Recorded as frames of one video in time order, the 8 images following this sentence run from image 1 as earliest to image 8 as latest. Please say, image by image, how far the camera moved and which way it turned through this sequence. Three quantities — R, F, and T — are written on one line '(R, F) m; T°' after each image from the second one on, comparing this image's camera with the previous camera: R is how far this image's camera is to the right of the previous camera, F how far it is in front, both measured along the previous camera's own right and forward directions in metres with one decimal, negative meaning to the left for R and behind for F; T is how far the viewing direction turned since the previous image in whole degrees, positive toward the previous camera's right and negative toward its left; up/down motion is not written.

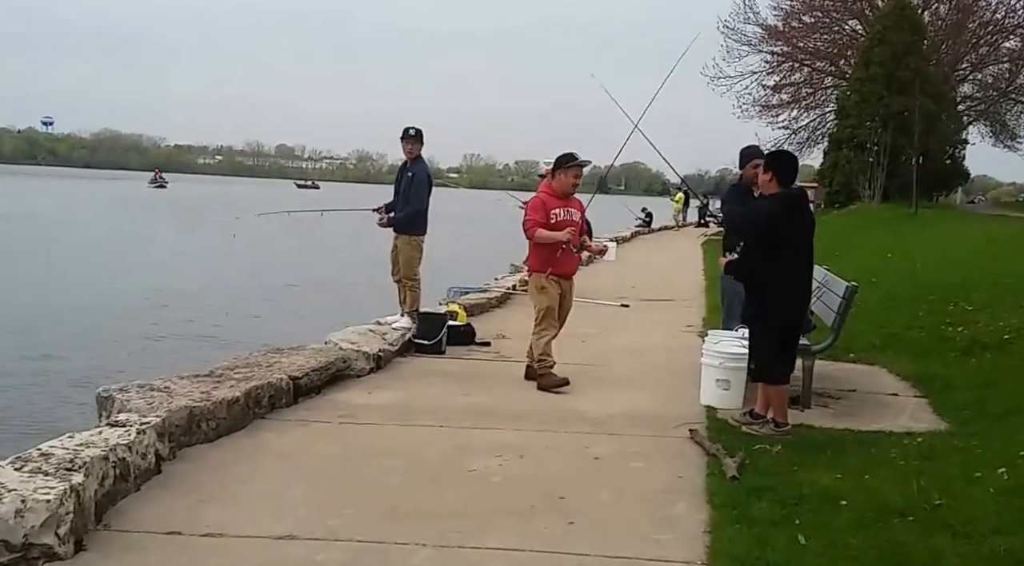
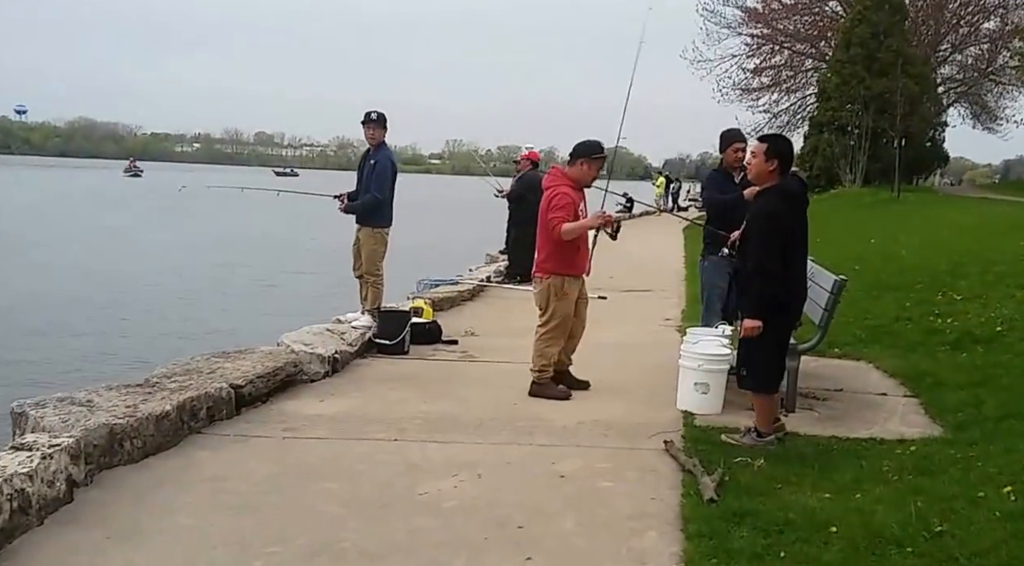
(+0.1, +0.6) m; +1°
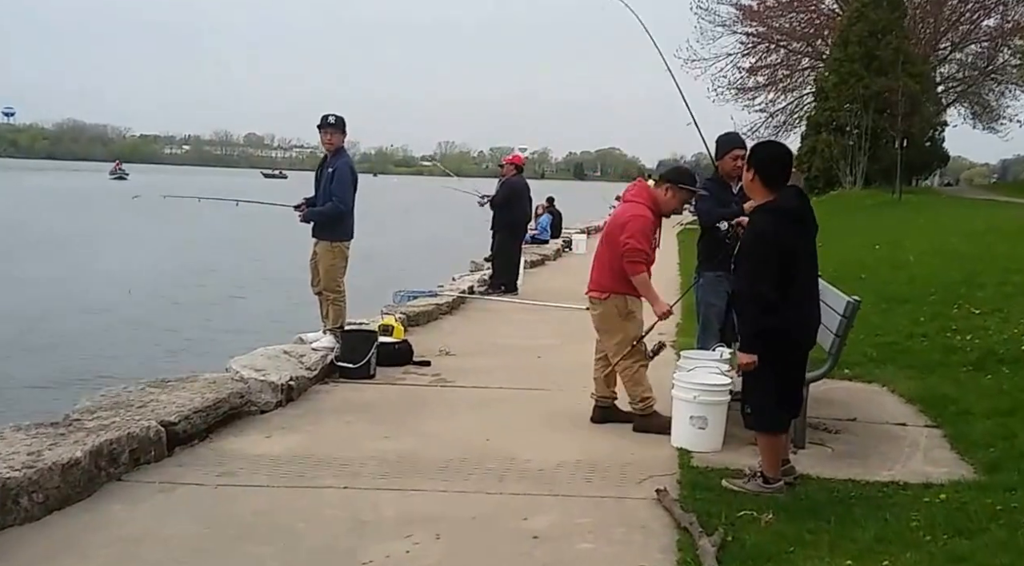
(+0.1, +0.8) m; 0°
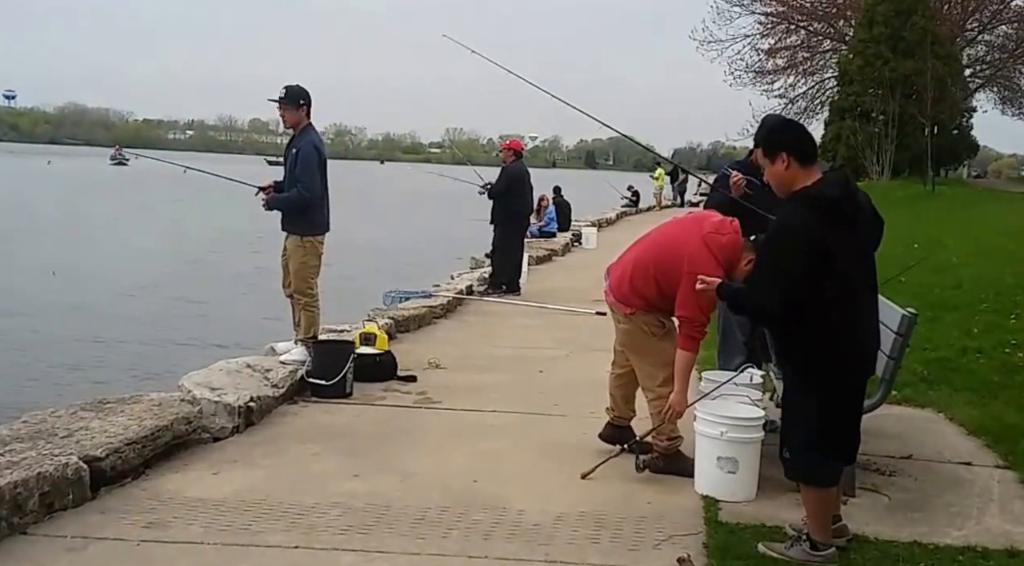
(+0.1, +1.0) m; 0°
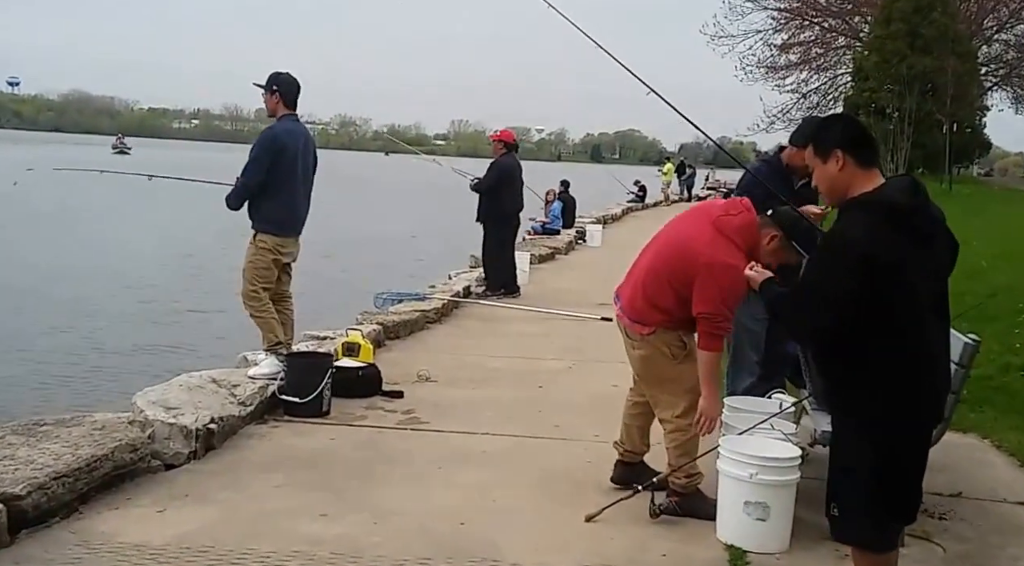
(0.0, +0.7) m; 0°
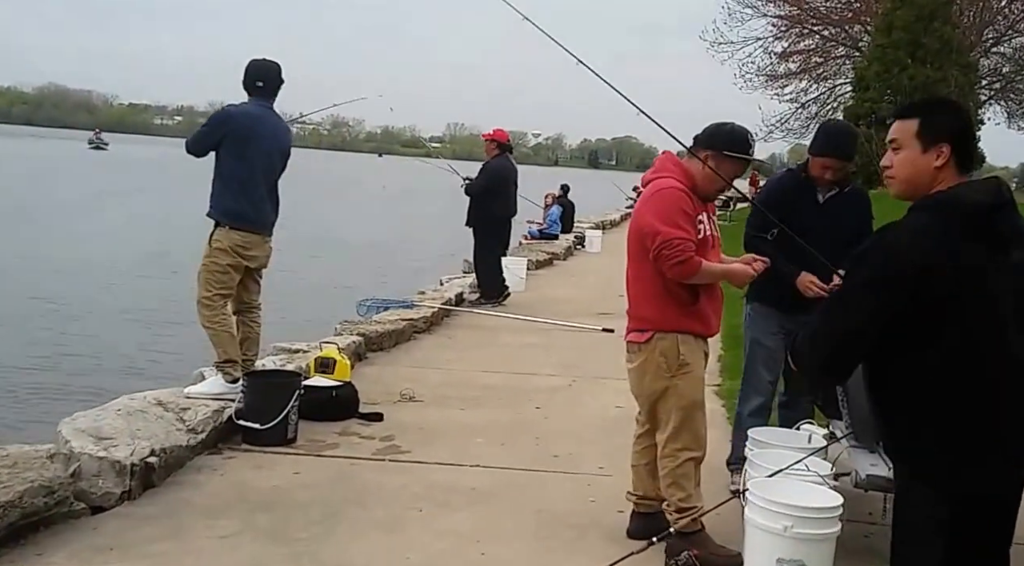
(0.0, +0.8) m; 0°
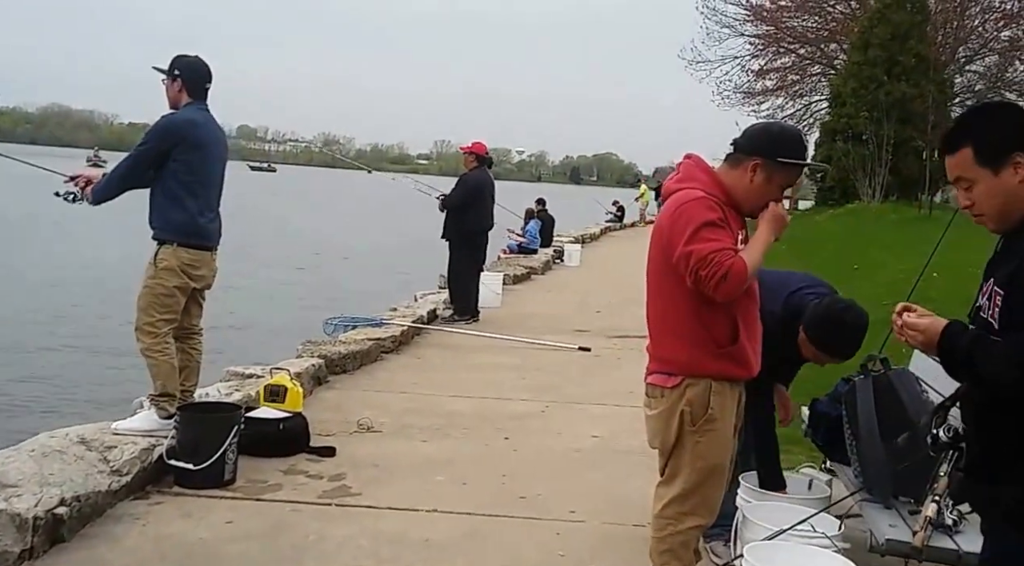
(+0.1, +0.5) m; +1°
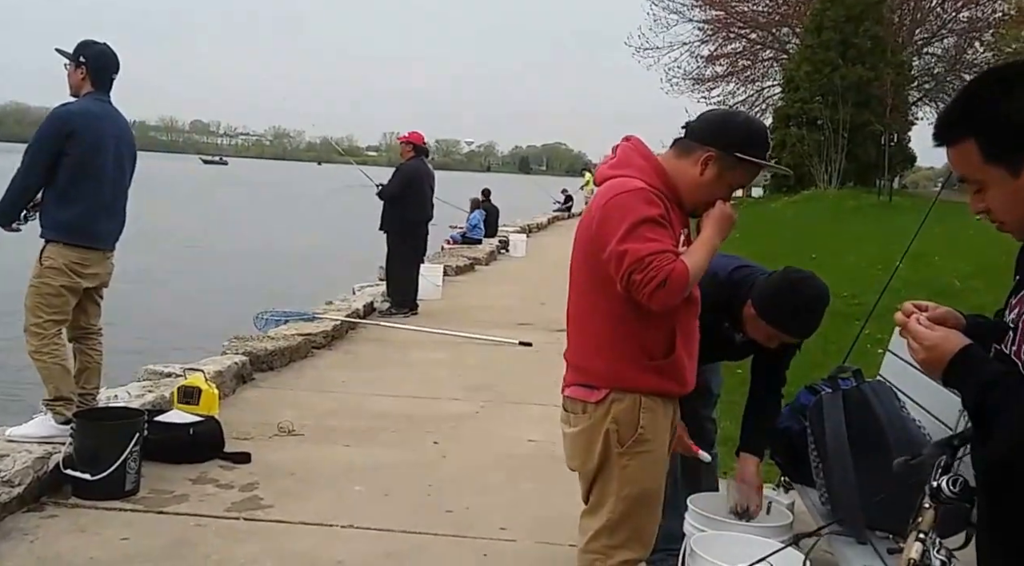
(+0.1, +0.3) m; +3°
